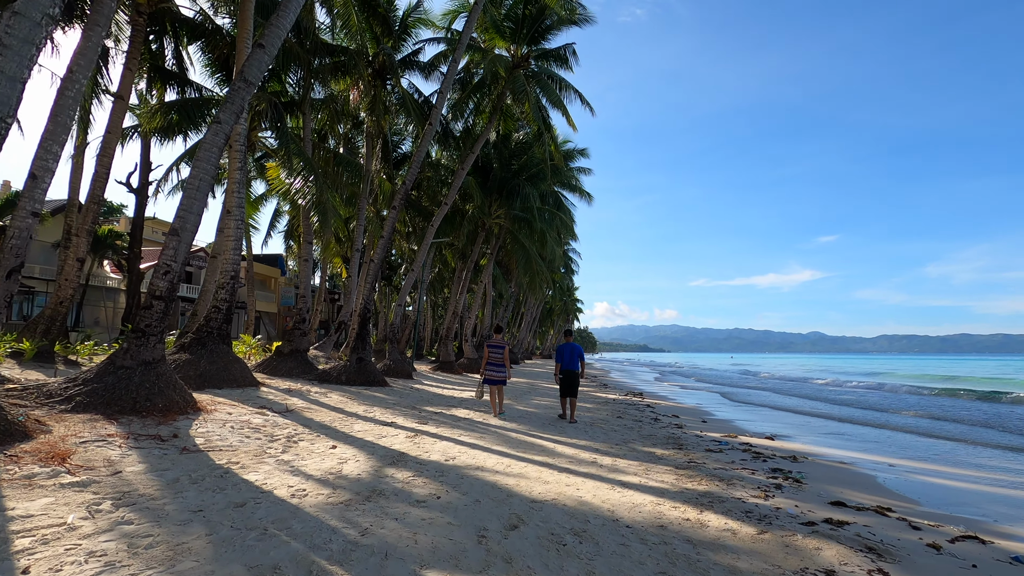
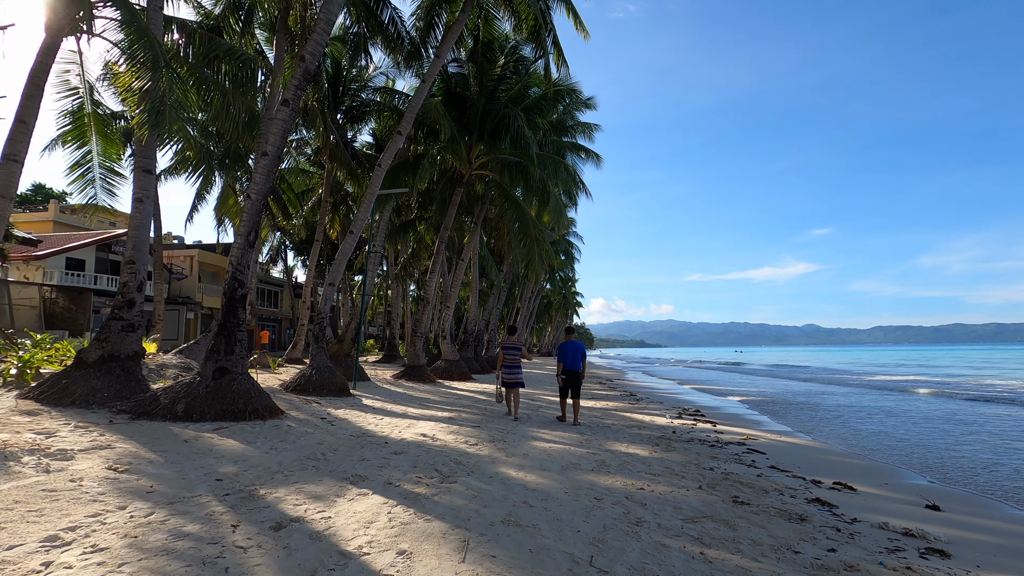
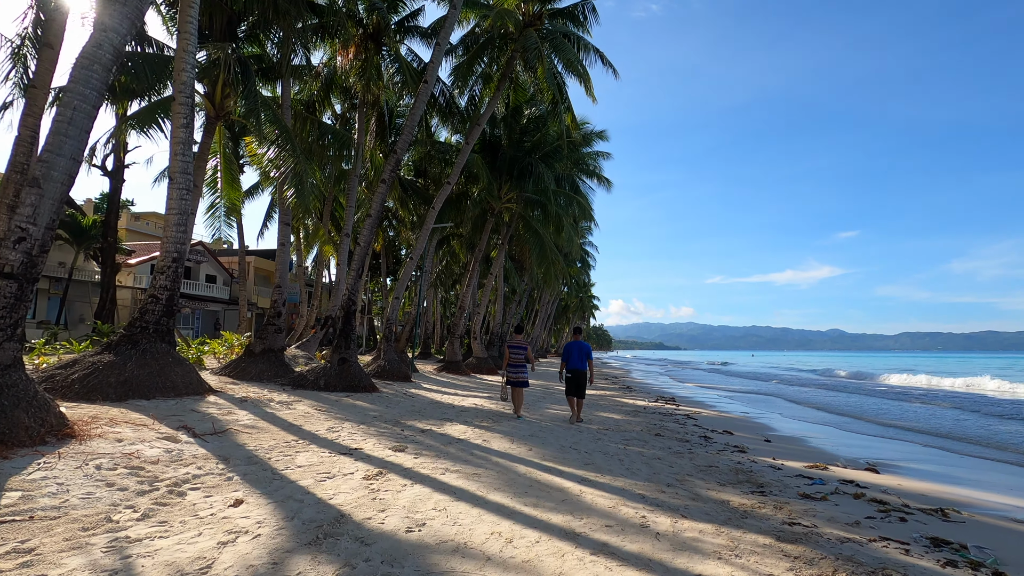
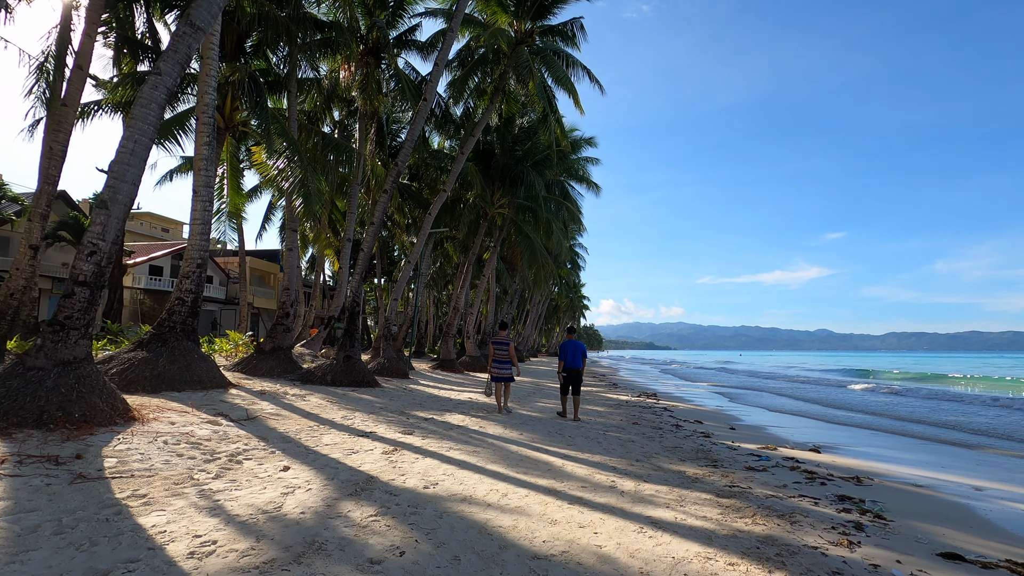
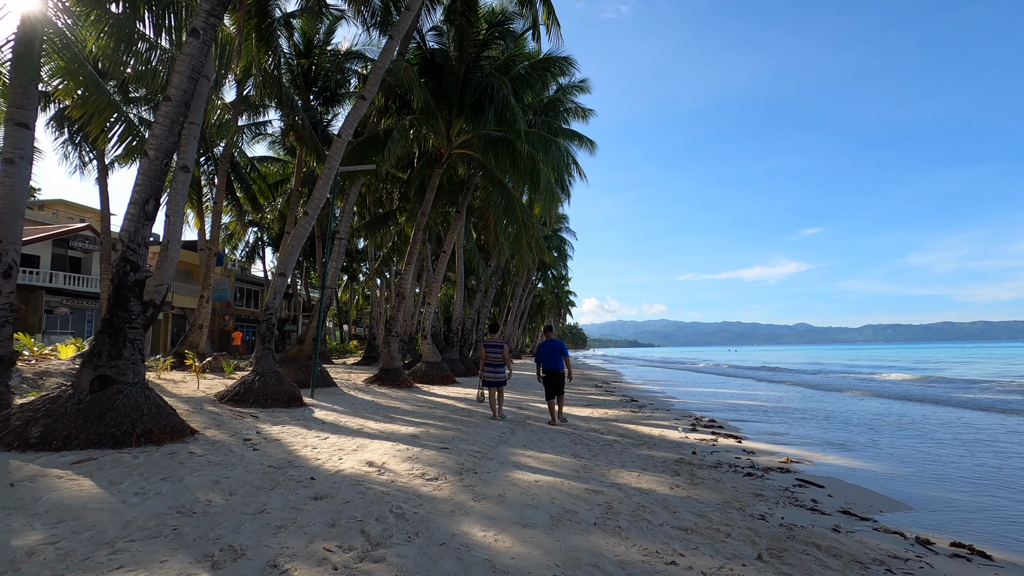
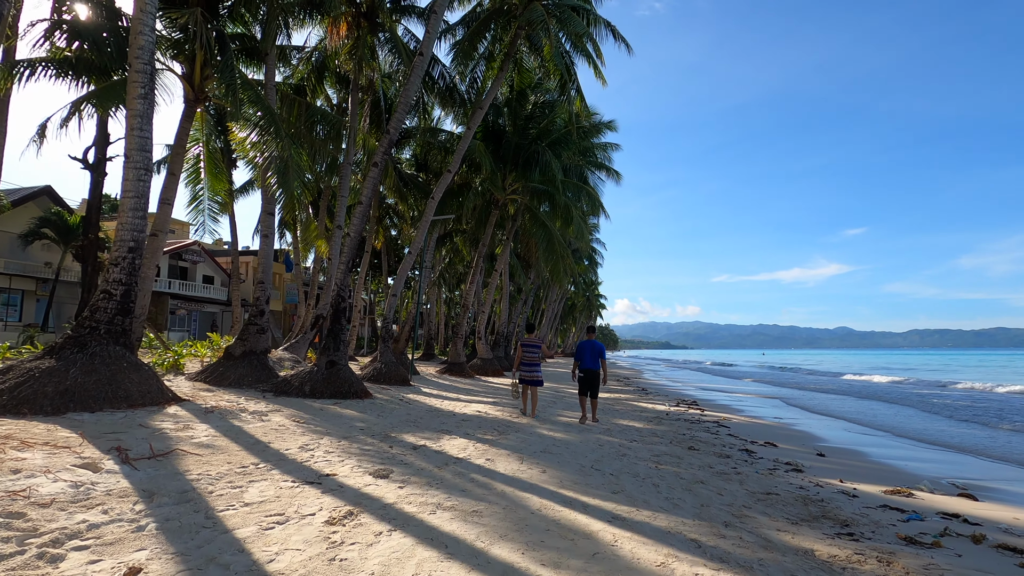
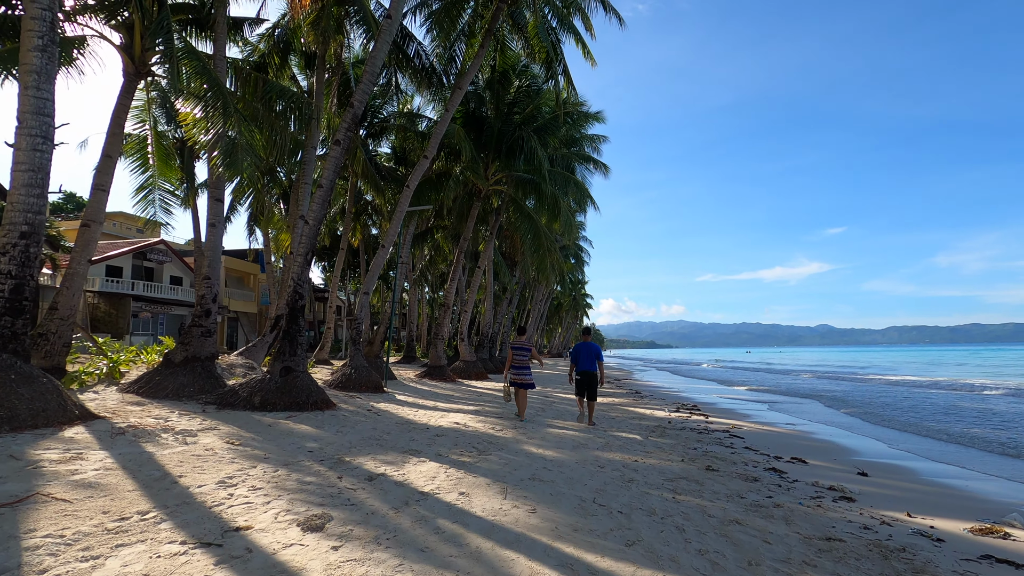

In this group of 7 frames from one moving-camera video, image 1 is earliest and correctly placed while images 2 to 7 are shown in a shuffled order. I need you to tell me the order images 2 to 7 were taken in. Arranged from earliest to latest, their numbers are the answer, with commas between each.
4, 3, 6, 7, 2, 5
